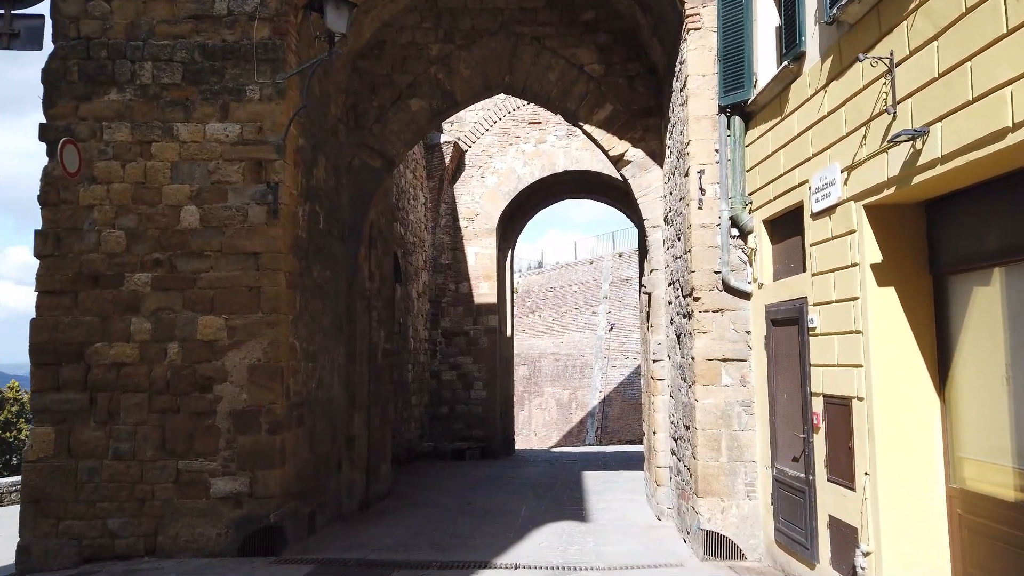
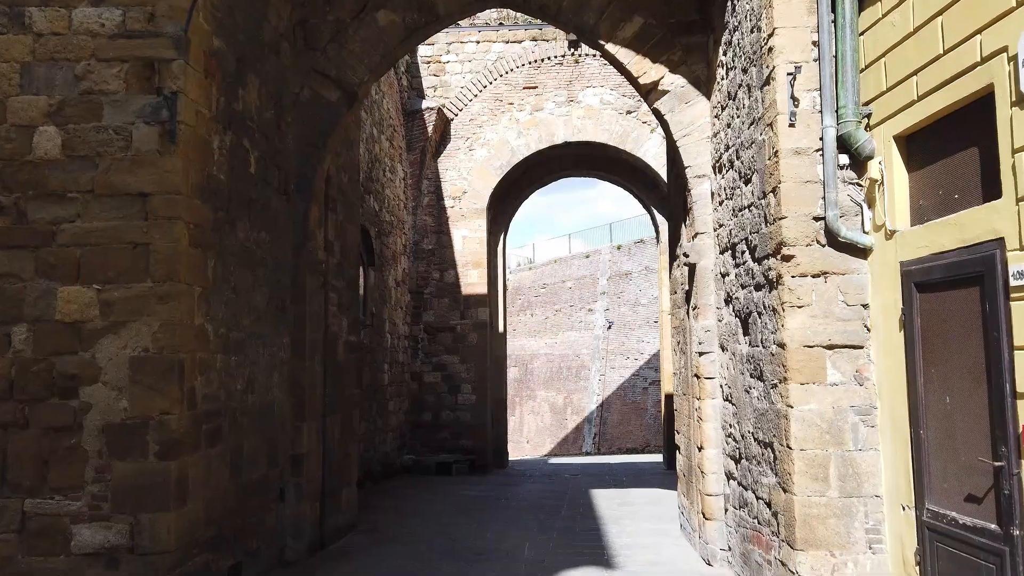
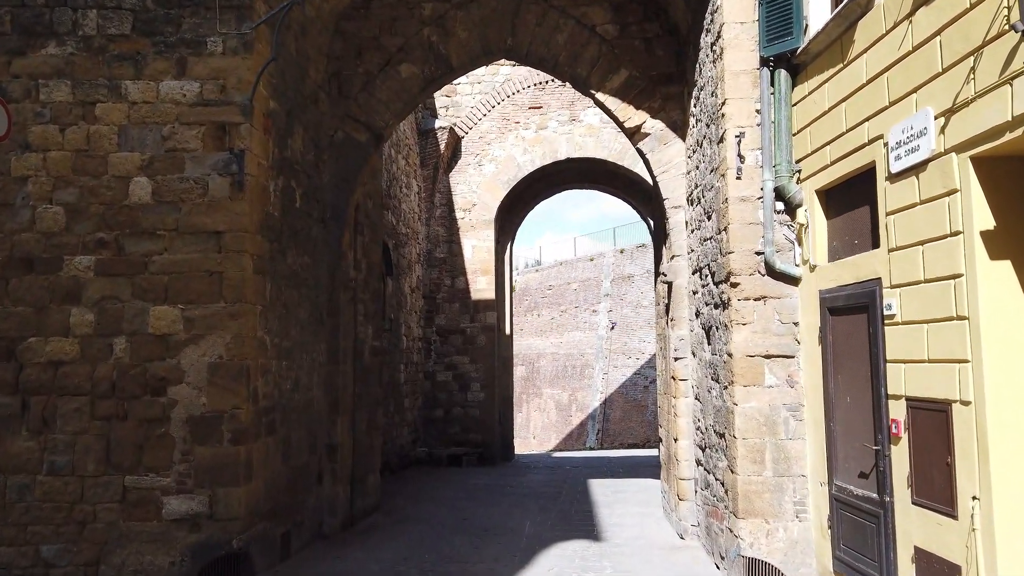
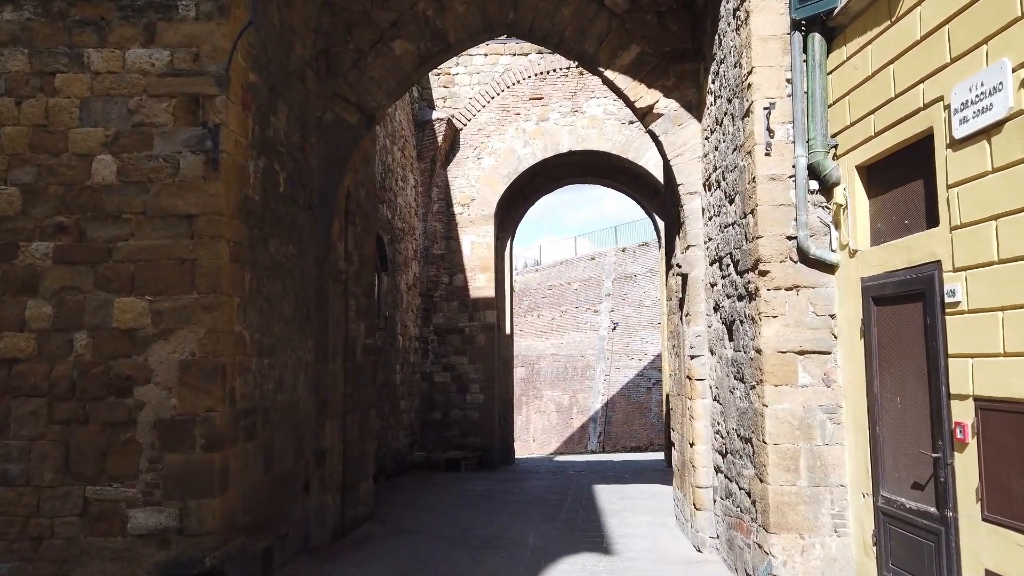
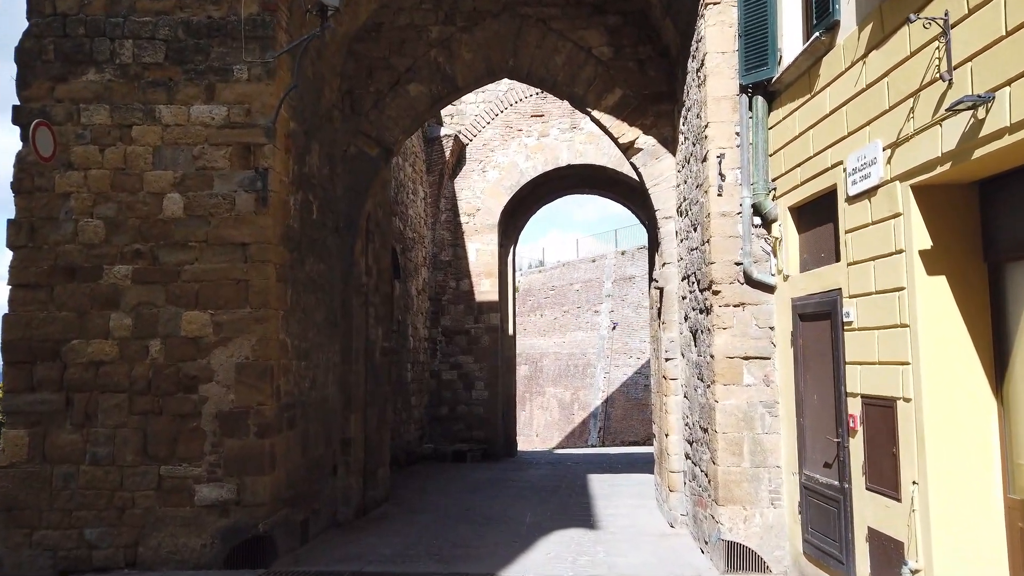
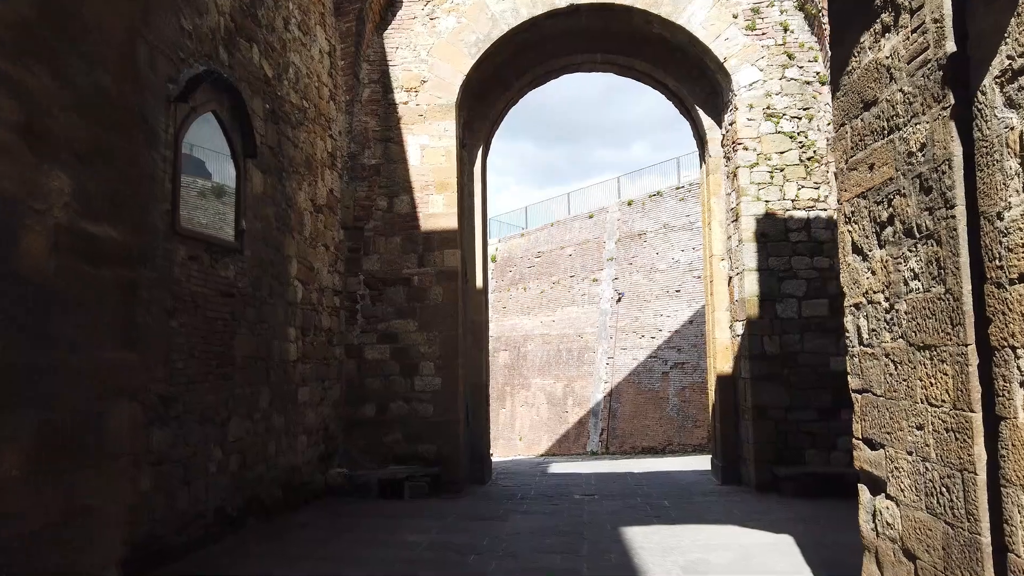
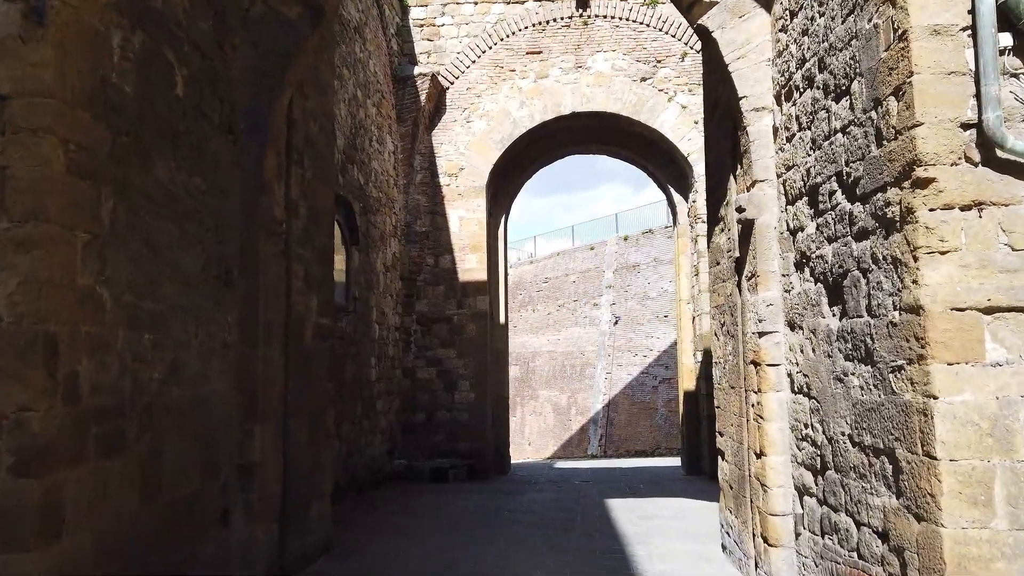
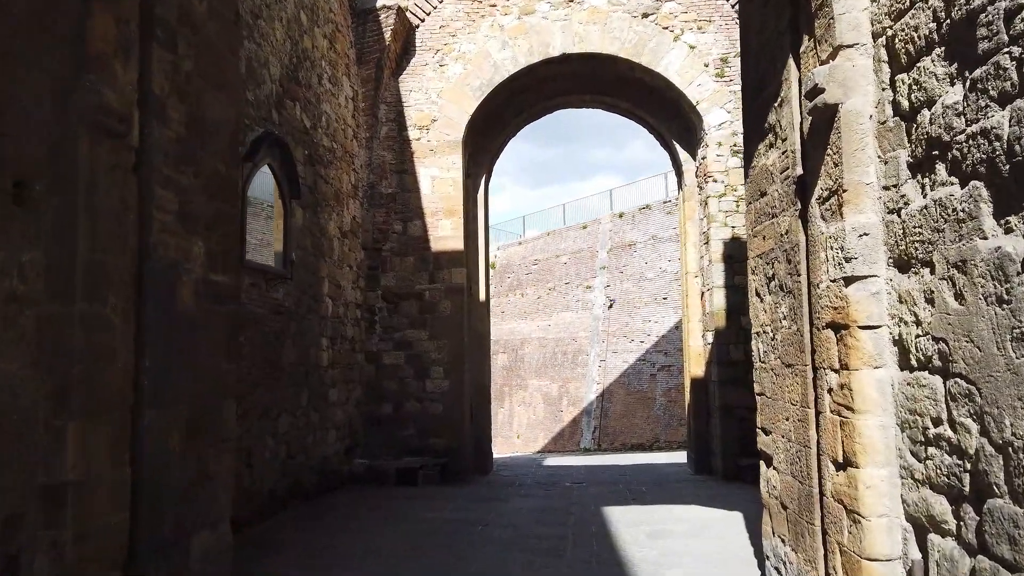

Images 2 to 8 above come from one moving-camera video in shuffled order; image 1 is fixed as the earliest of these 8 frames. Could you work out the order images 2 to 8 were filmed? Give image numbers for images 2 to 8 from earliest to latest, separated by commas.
5, 3, 4, 2, 7, 8, 6
